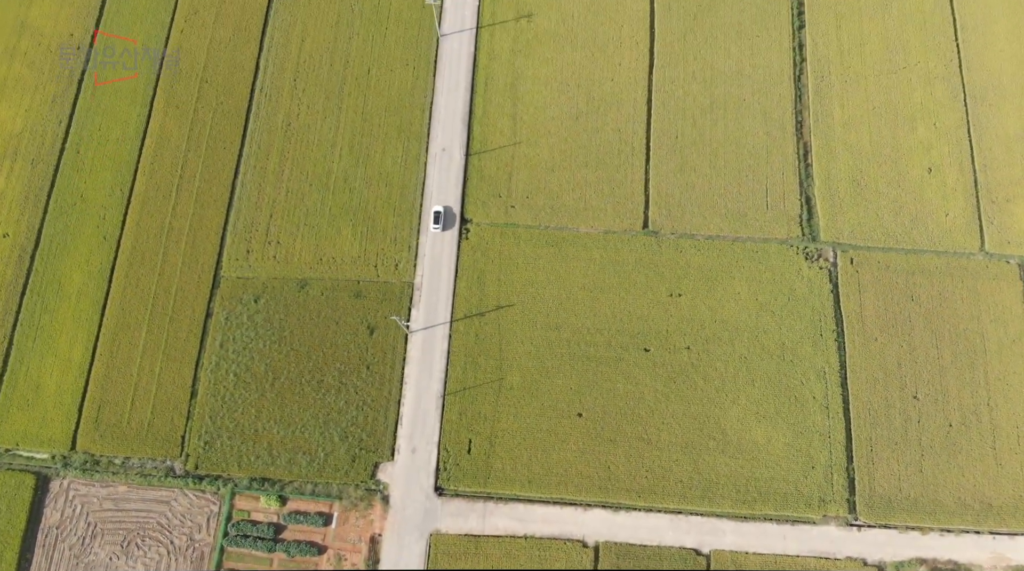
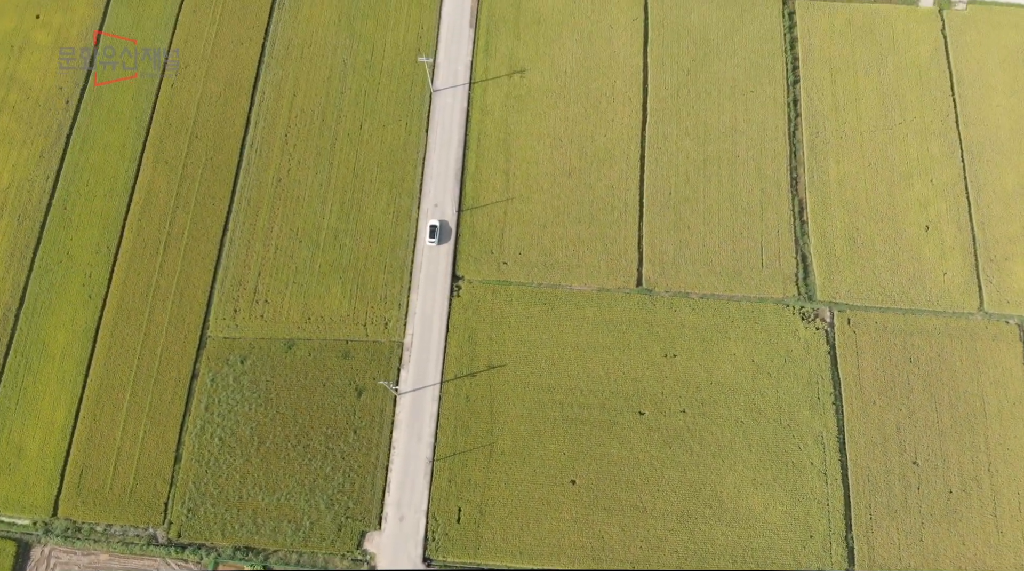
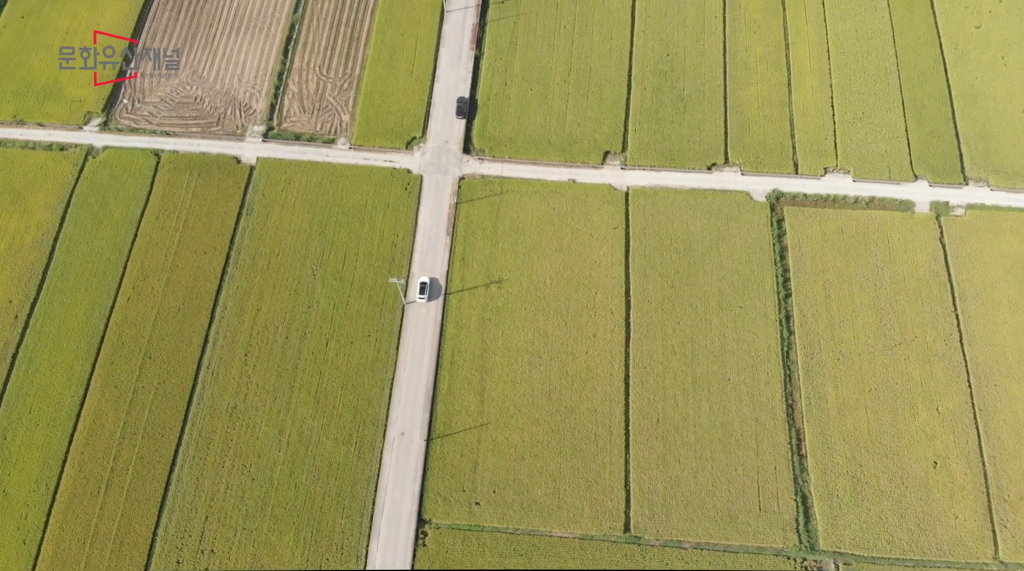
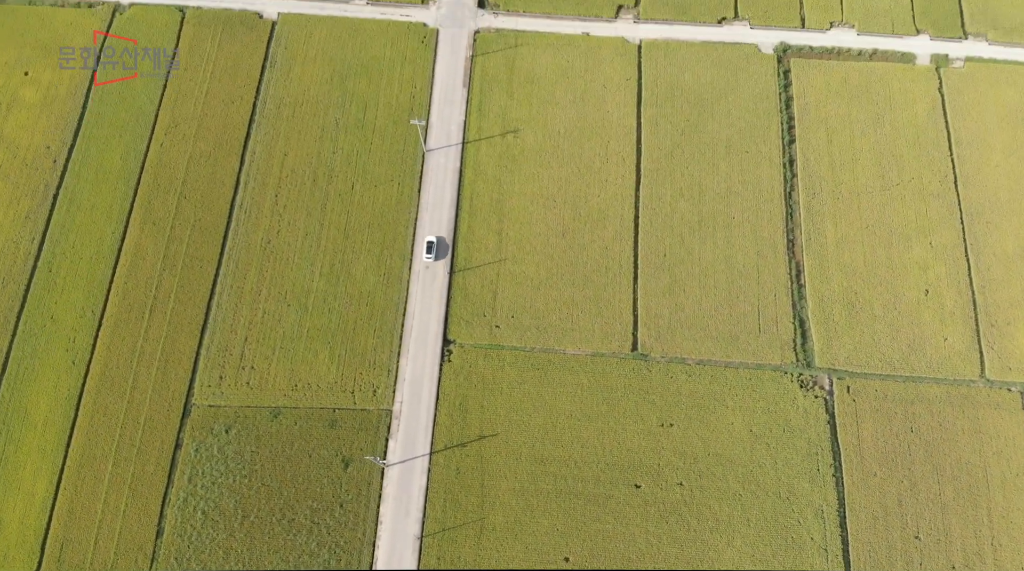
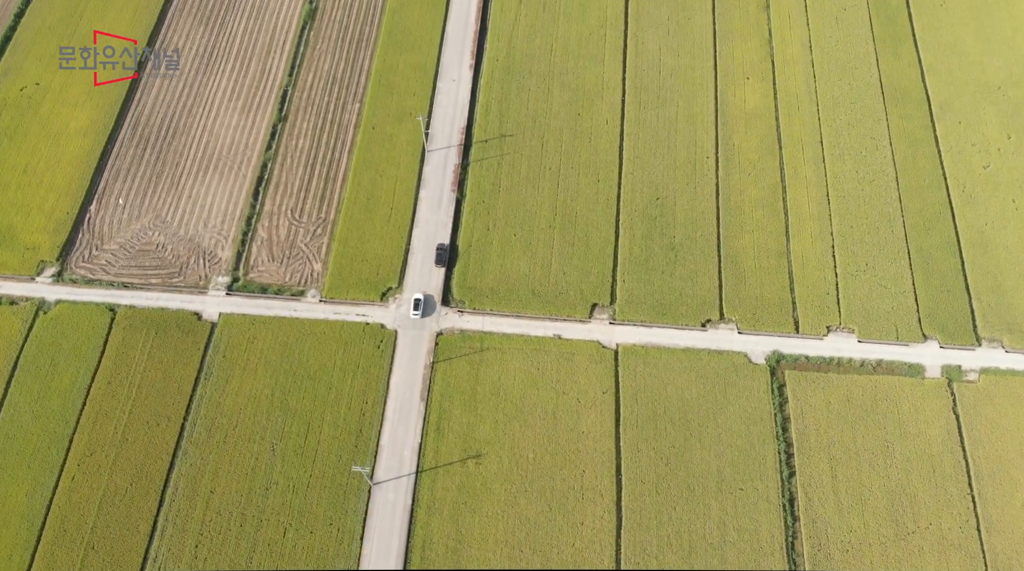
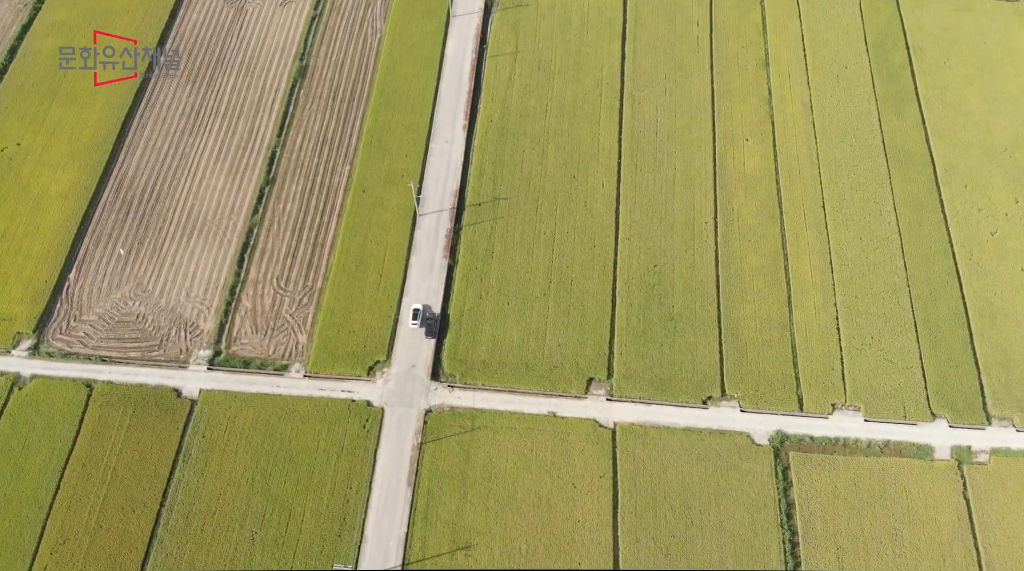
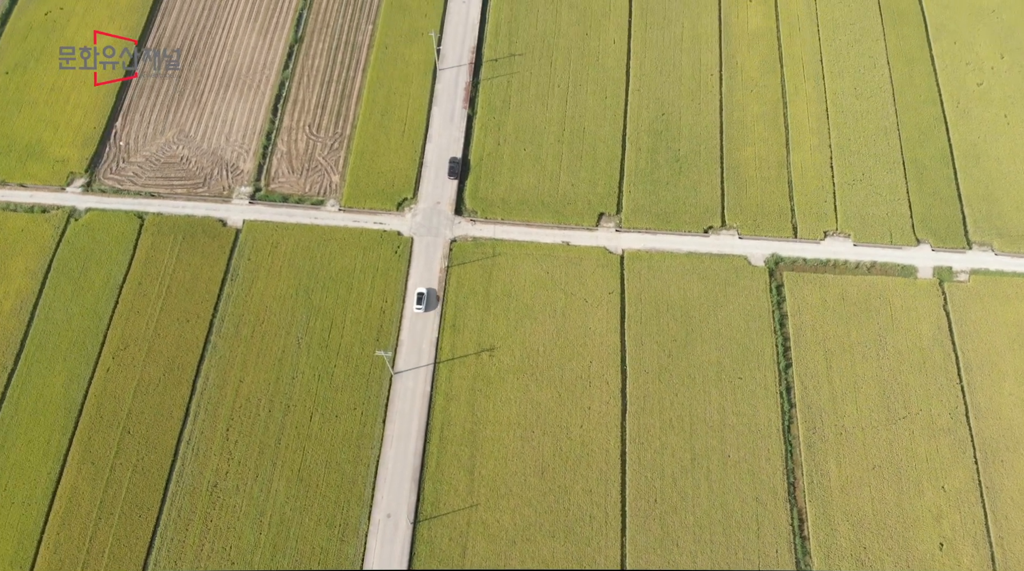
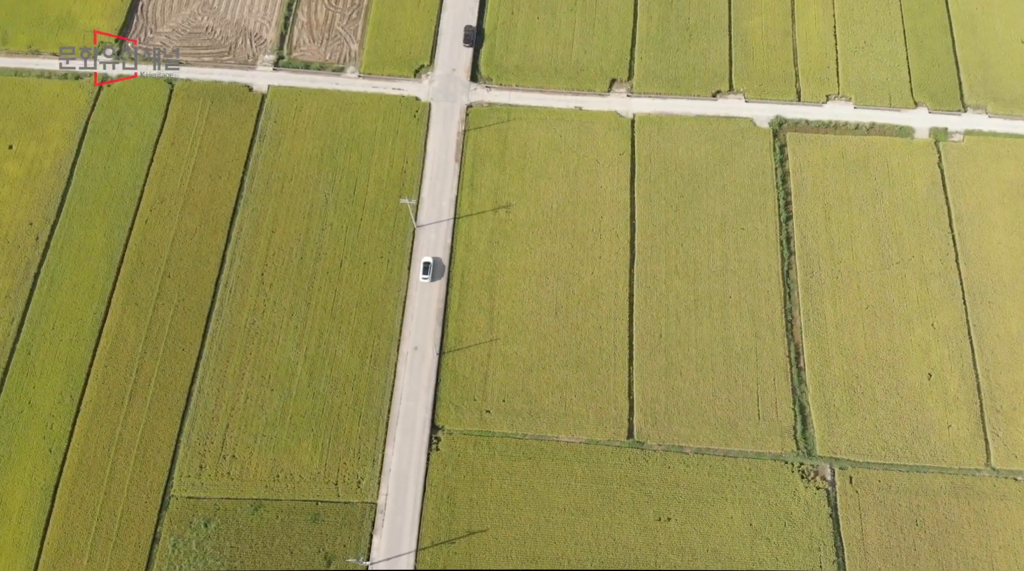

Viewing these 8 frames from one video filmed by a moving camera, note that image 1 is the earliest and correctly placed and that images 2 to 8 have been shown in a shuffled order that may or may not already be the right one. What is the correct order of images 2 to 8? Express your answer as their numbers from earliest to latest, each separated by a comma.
2, 4, 8, 3, 7, 5, 6
